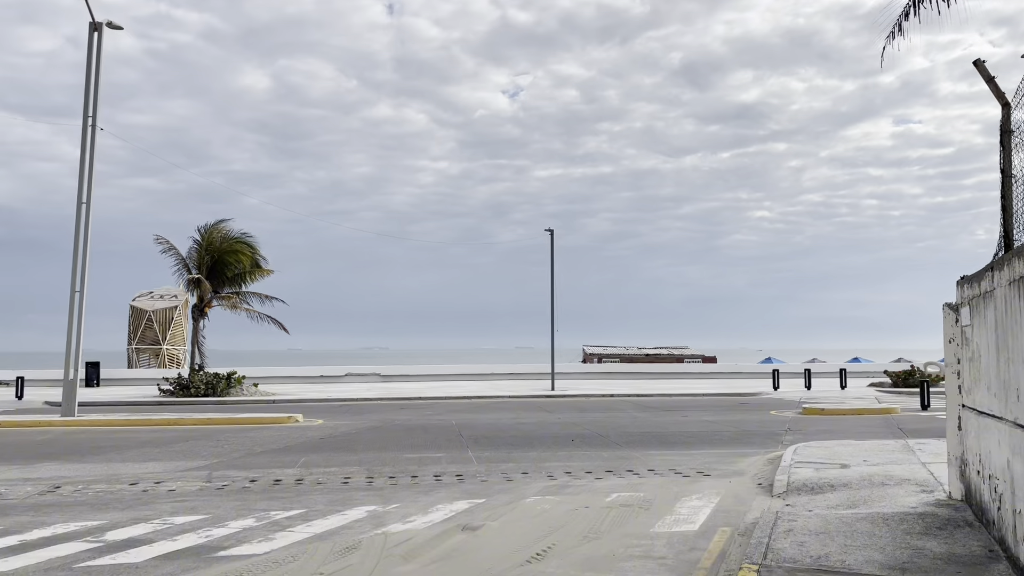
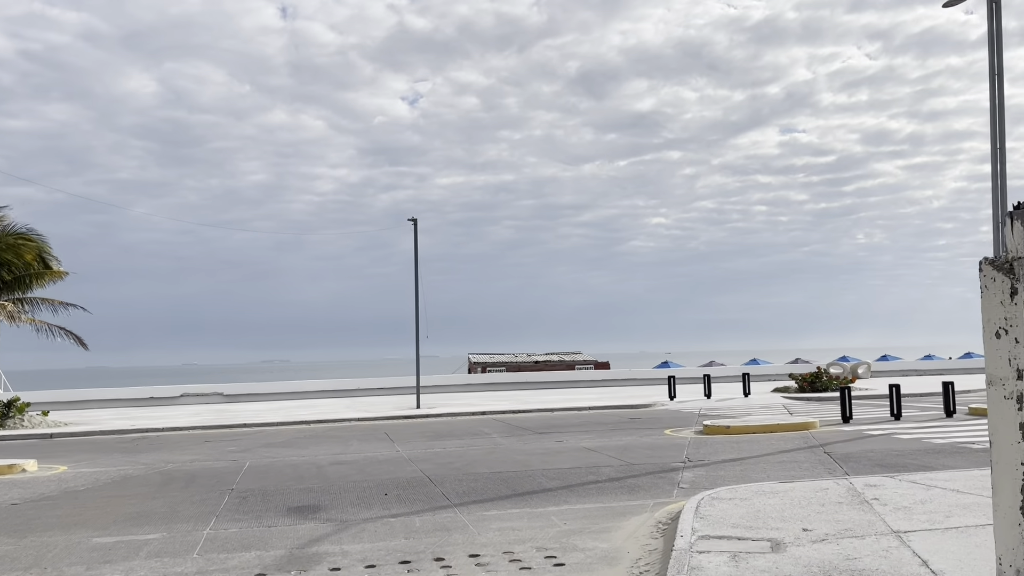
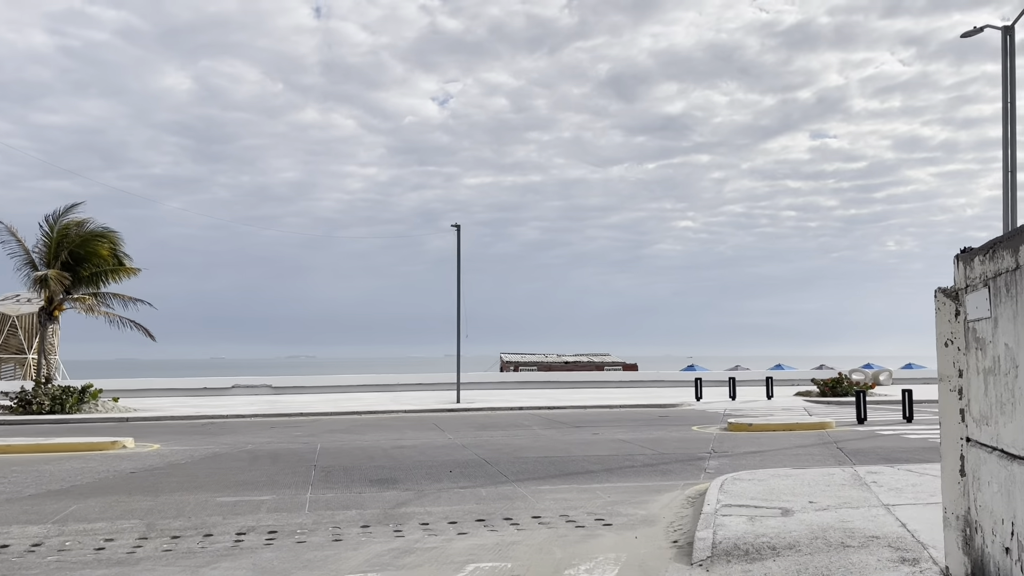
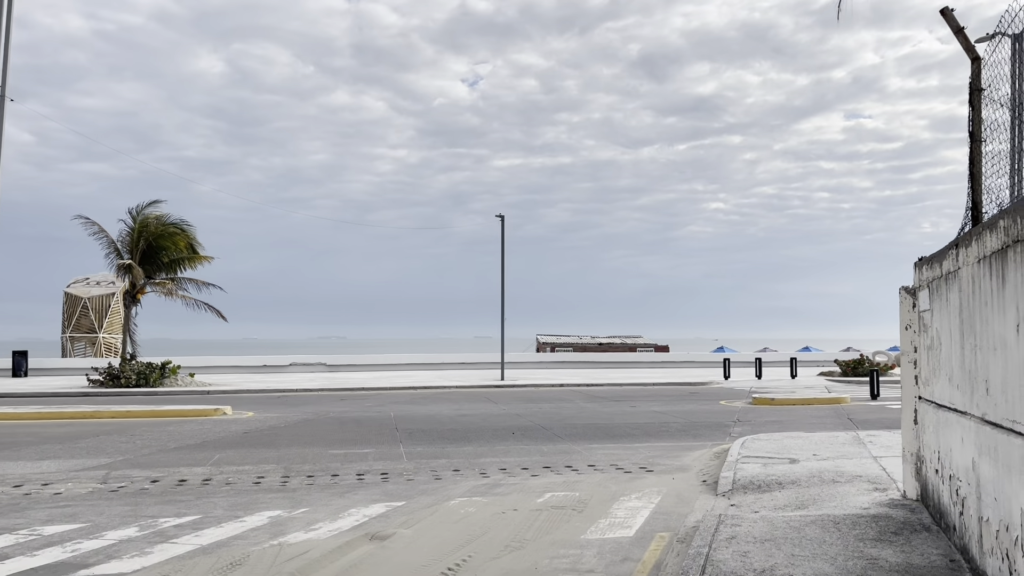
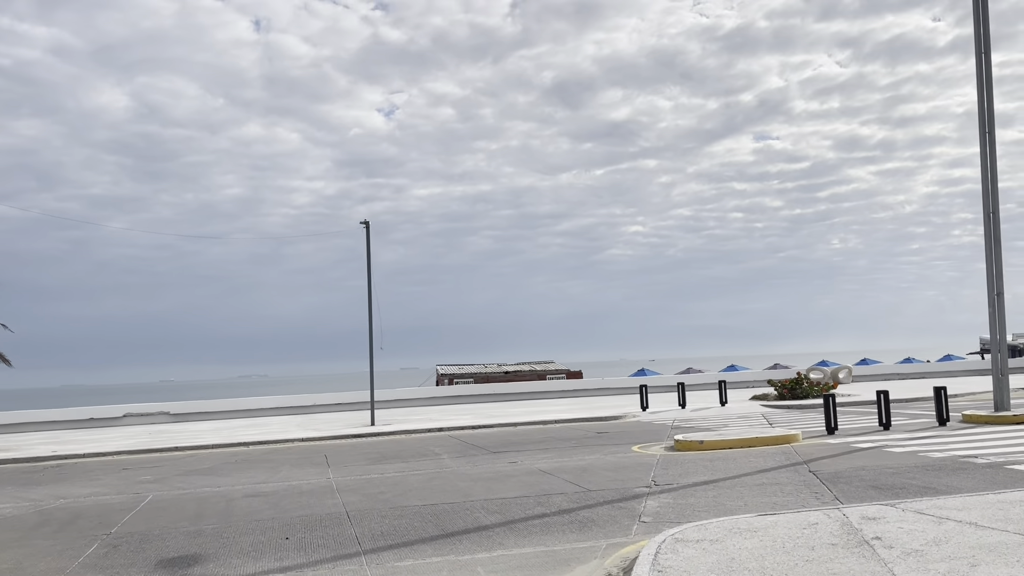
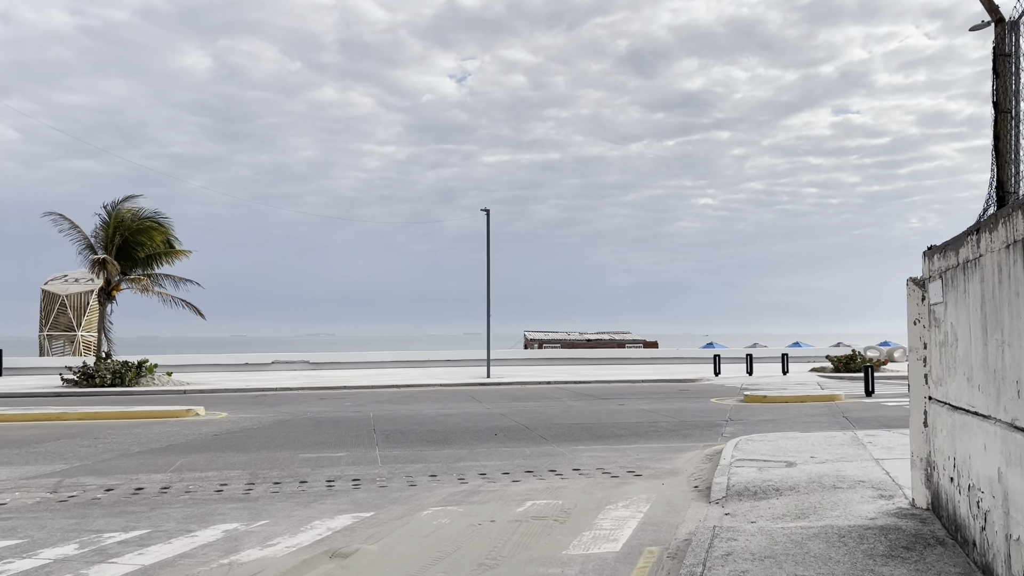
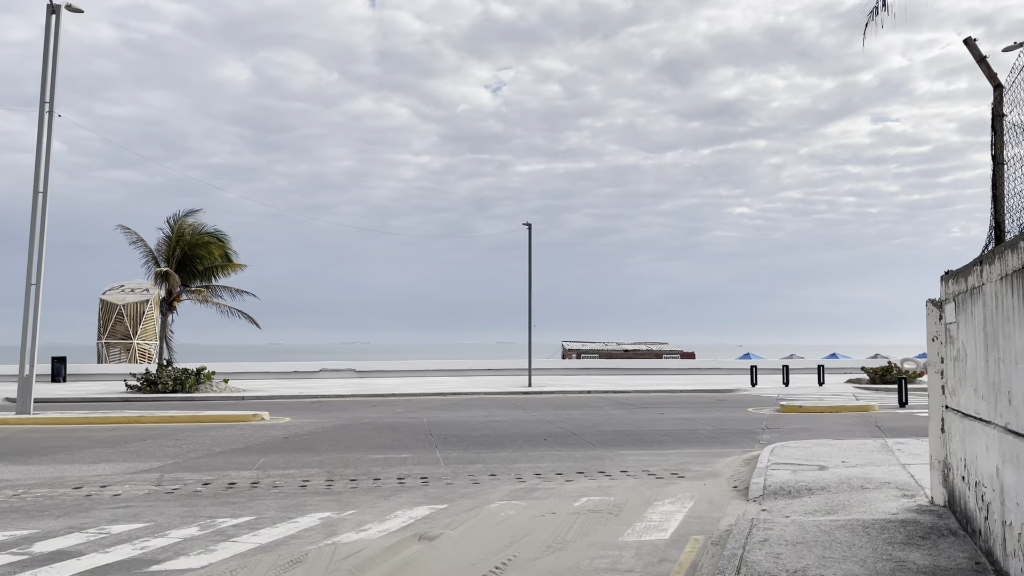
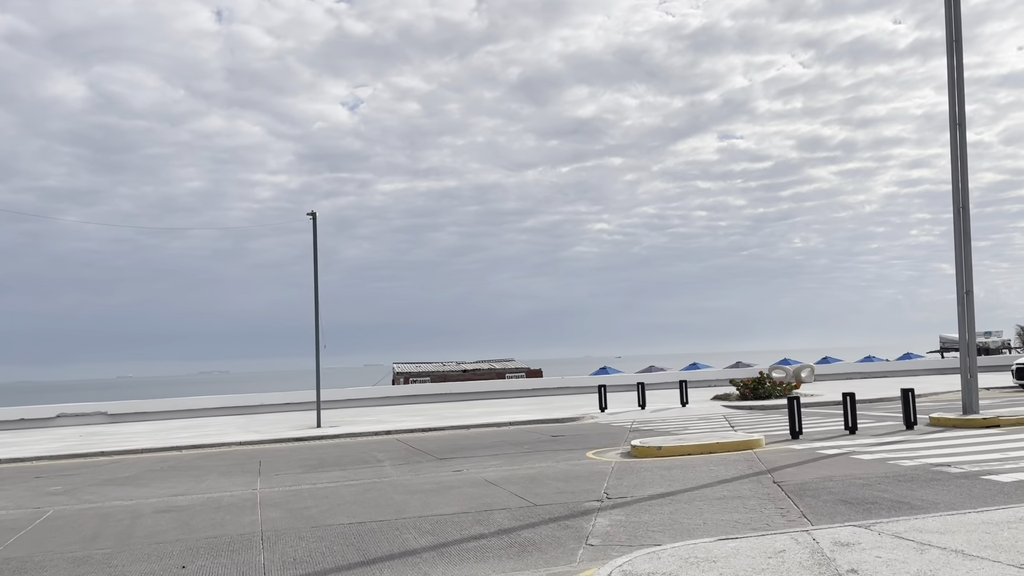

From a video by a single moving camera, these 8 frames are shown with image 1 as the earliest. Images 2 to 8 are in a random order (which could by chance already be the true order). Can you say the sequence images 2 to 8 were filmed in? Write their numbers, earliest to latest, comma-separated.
7, 4, 6, 3, 2, 5, 8
